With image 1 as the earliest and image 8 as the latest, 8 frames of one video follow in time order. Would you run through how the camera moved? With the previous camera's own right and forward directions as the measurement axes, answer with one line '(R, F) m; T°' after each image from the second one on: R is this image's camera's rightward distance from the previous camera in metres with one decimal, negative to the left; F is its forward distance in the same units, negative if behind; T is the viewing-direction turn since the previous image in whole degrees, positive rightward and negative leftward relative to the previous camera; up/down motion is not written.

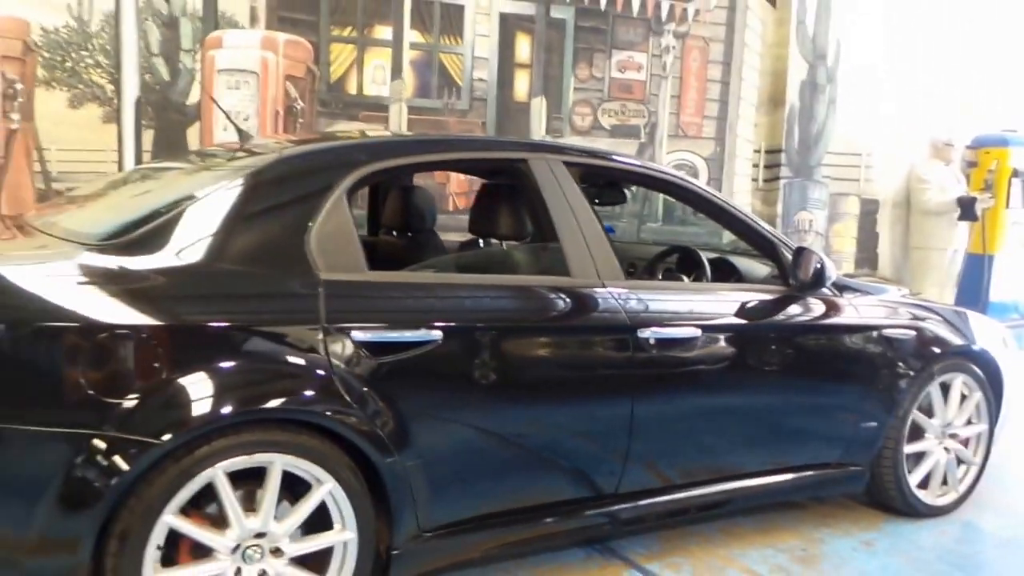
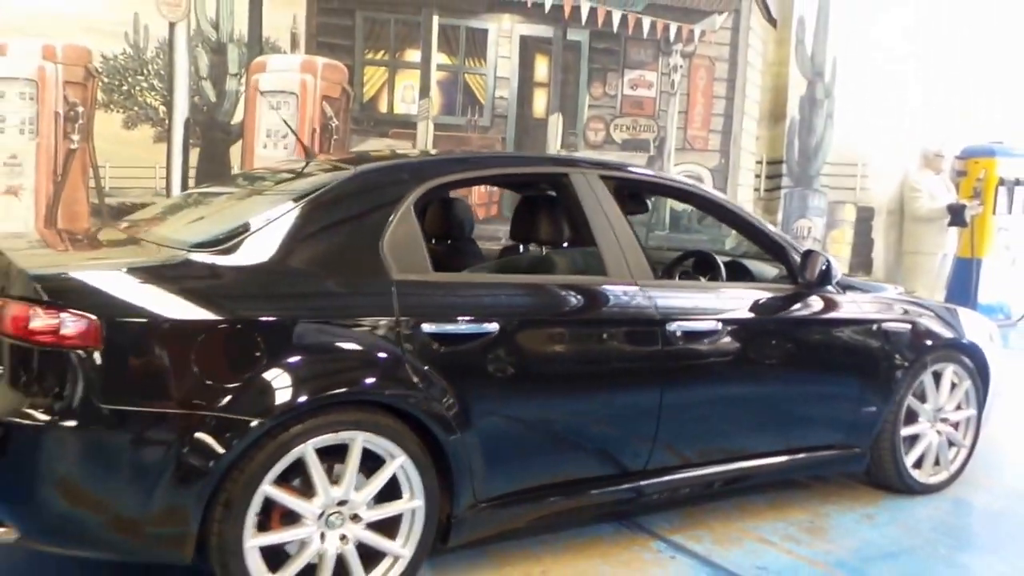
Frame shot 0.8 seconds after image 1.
(-0.2, -0.3) m; 0°
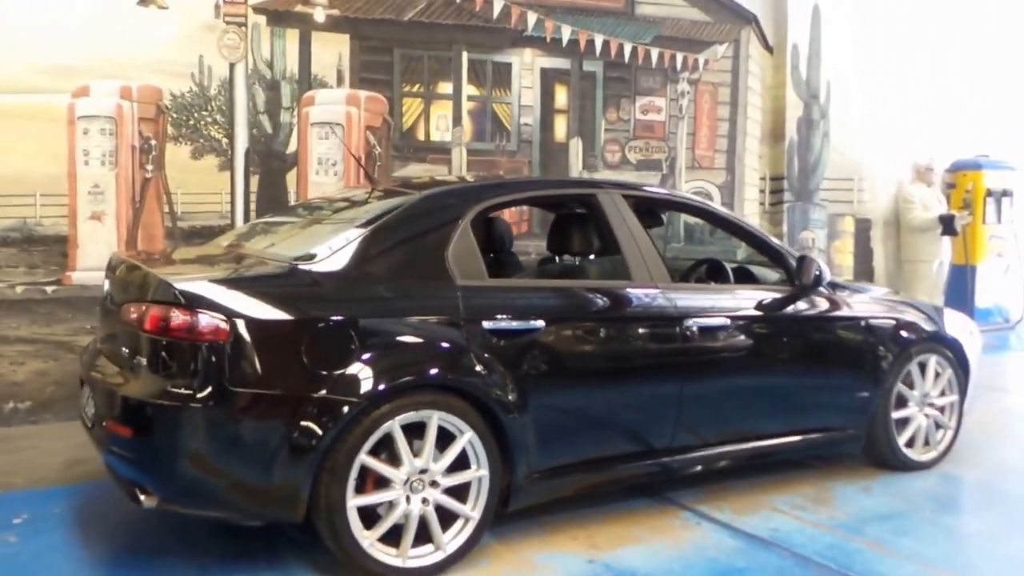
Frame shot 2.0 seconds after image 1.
(-0.2, -0.5) m; 0°
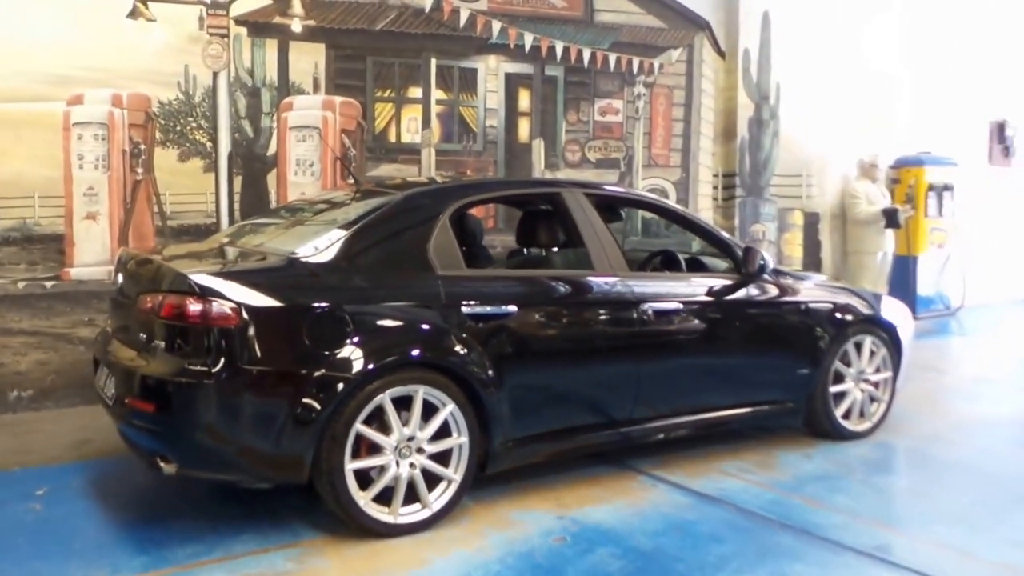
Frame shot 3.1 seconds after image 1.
(0.0, -0.4) m; +3°
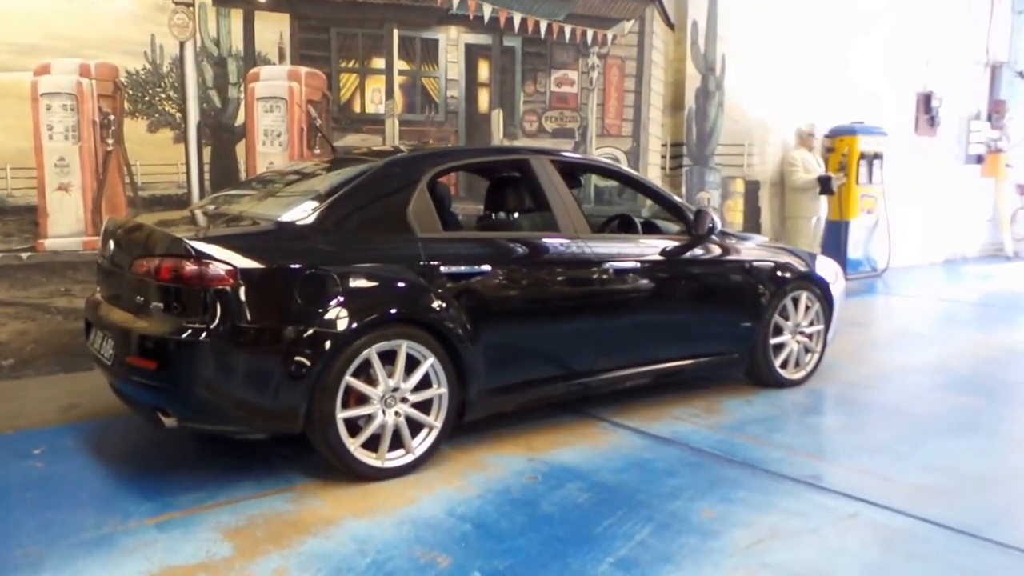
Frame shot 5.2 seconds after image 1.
(-0.1, -0.3) m; +4°
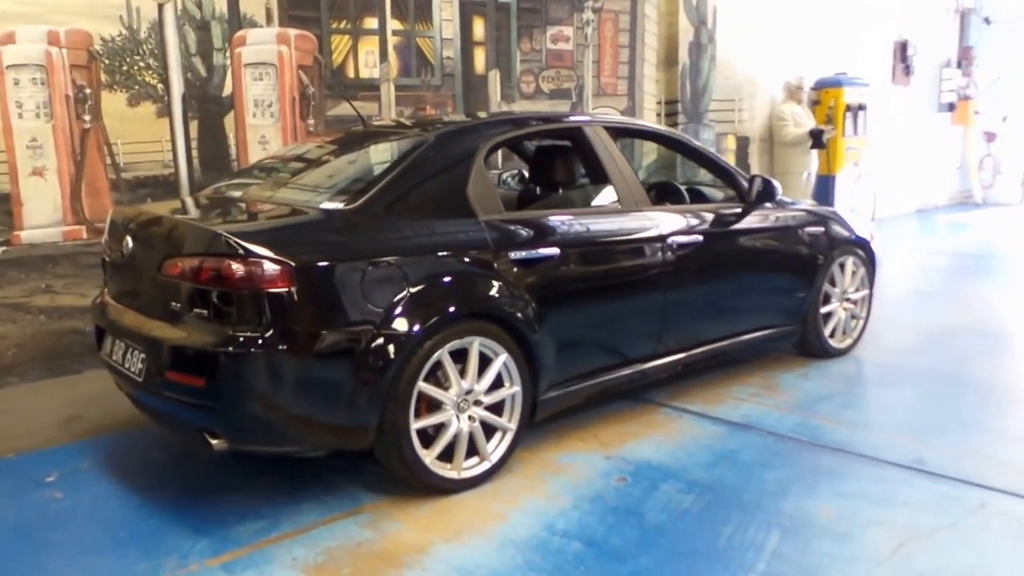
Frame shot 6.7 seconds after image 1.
(-0.6, +0.4) m; +4°
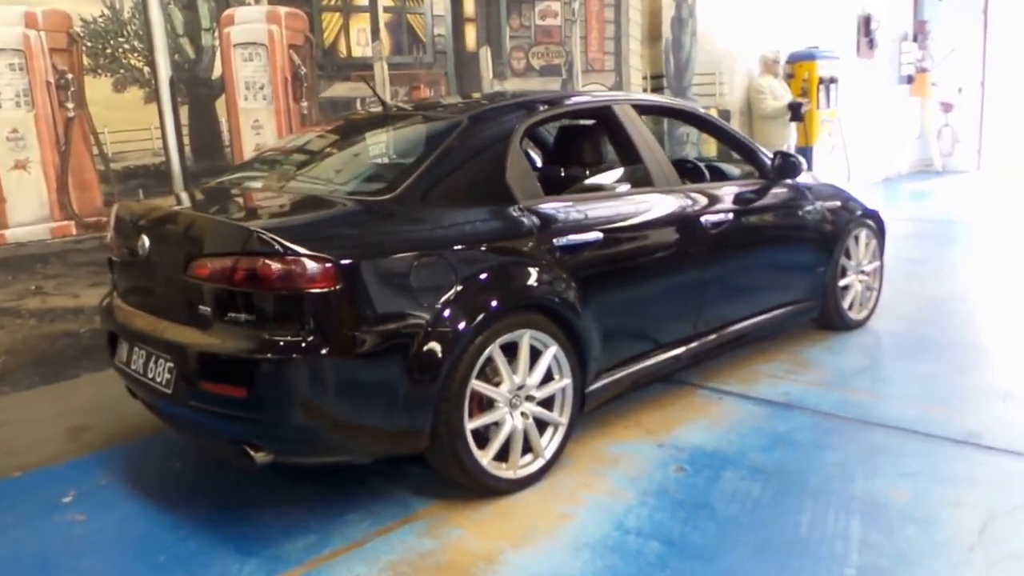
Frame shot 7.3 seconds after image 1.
(-0.4, +0.2) m; +3°
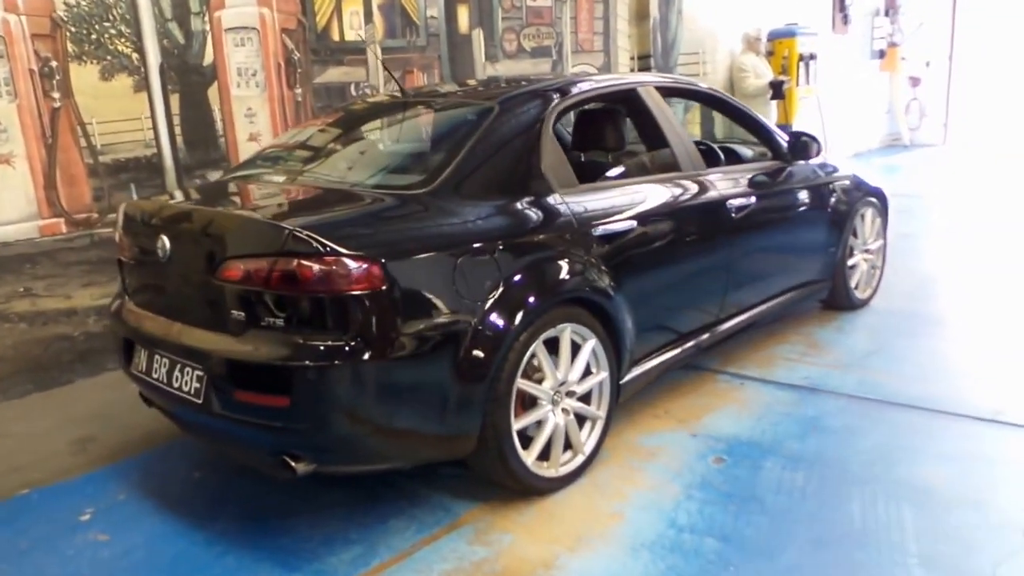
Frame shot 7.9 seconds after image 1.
(-0.3, +0.1) m; +3°
